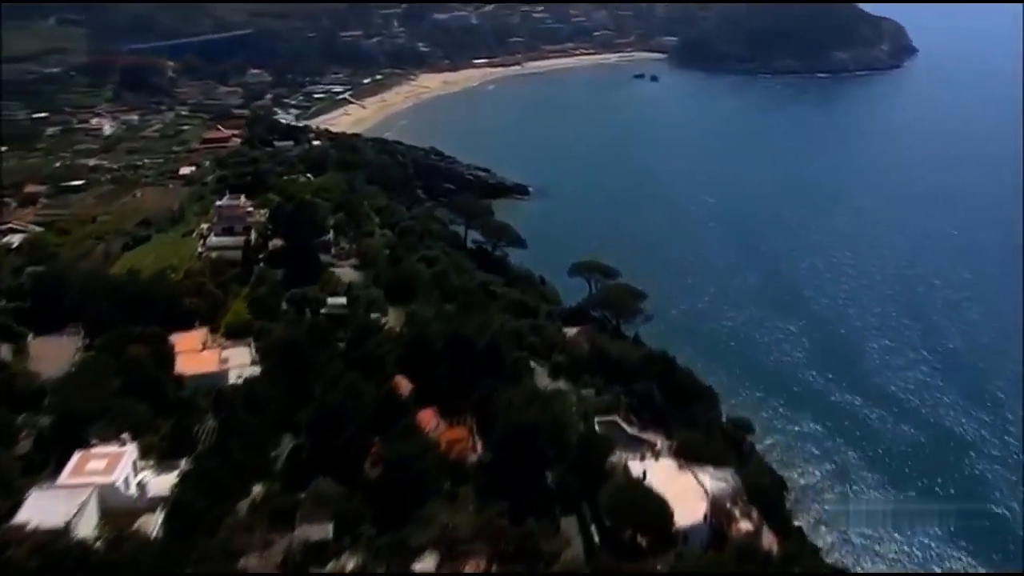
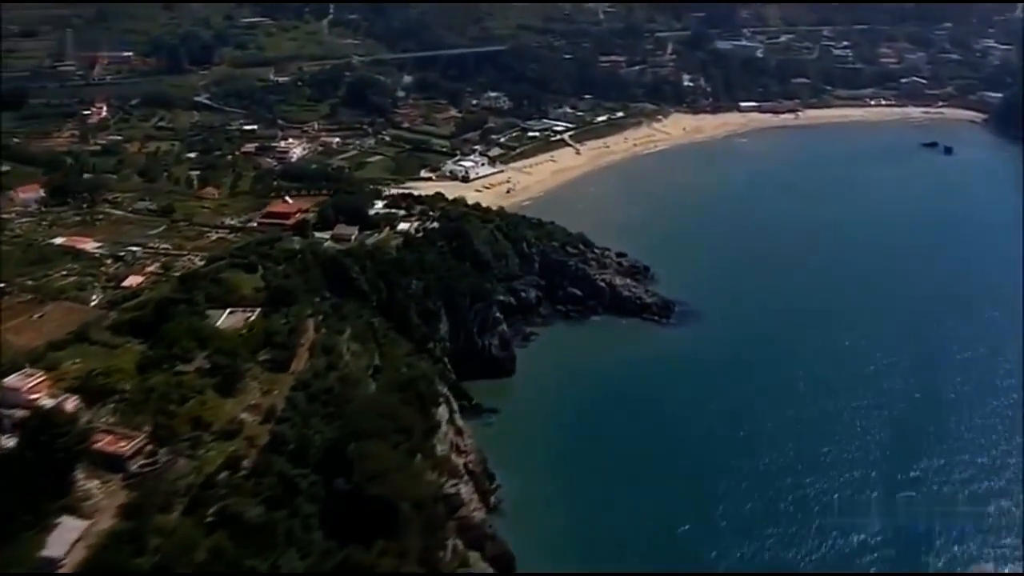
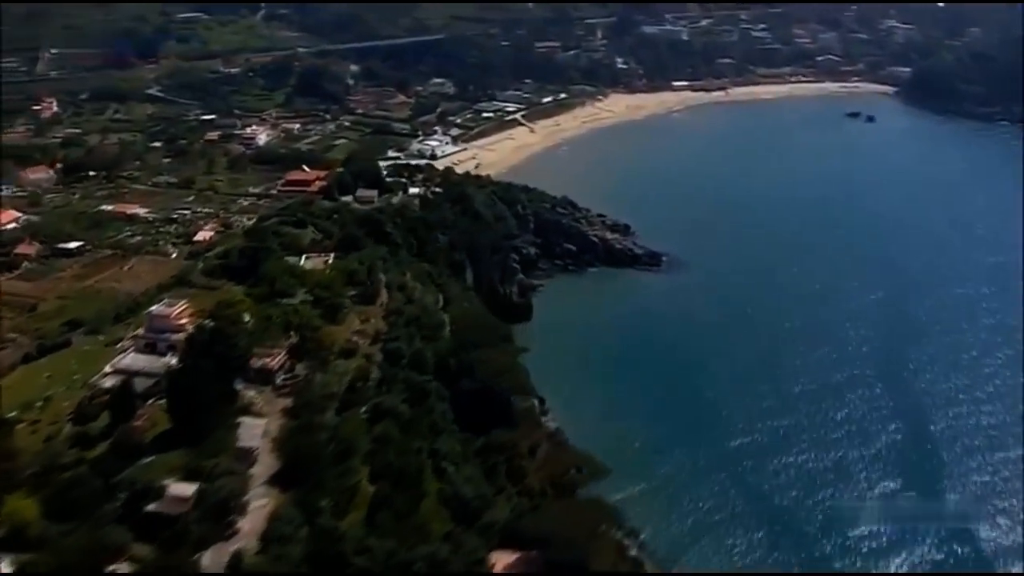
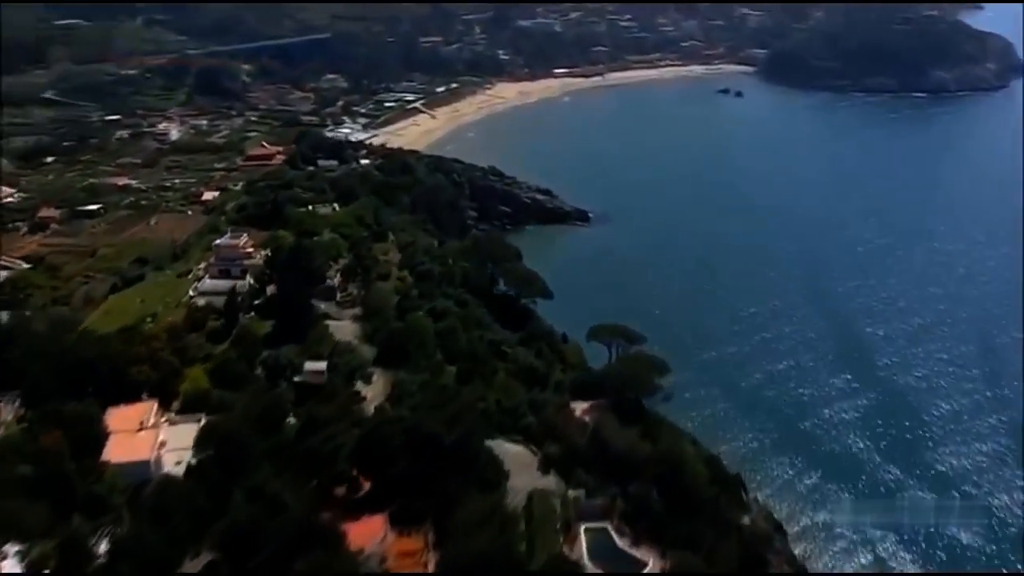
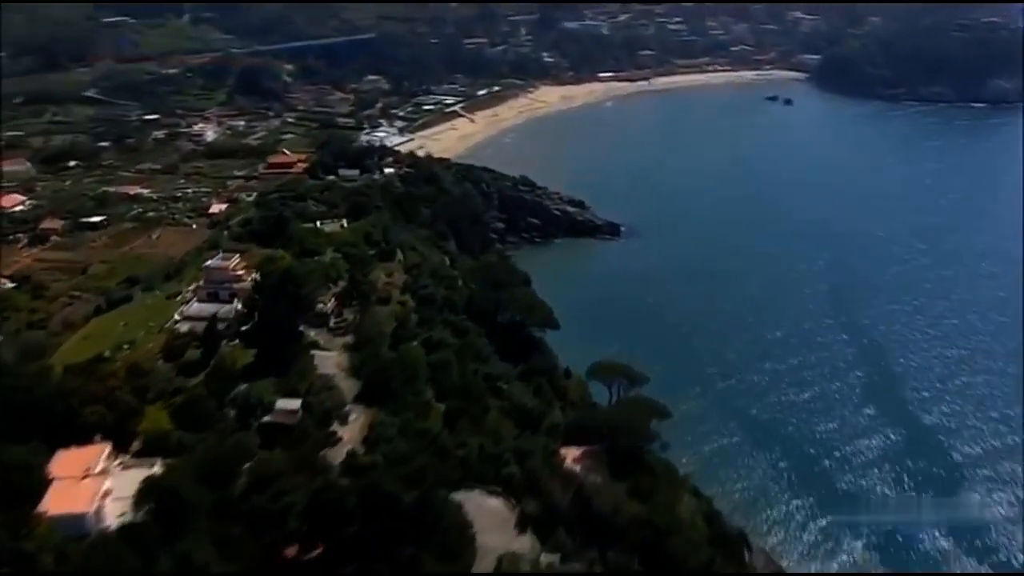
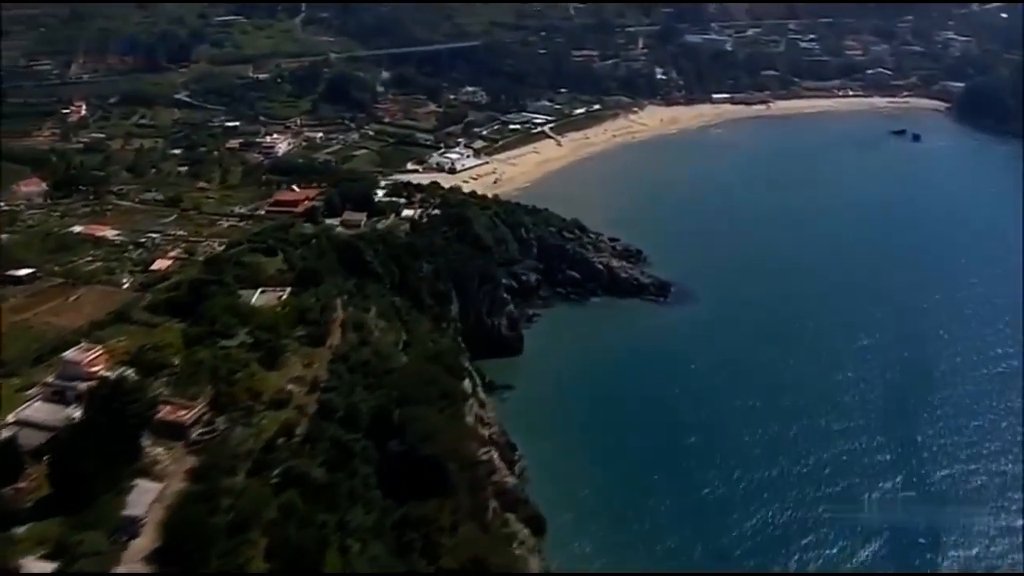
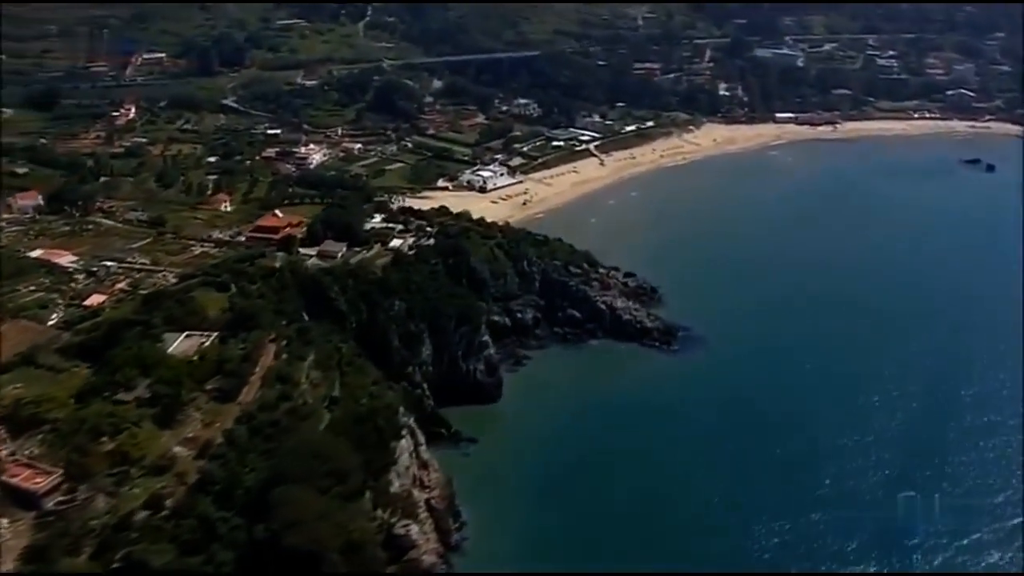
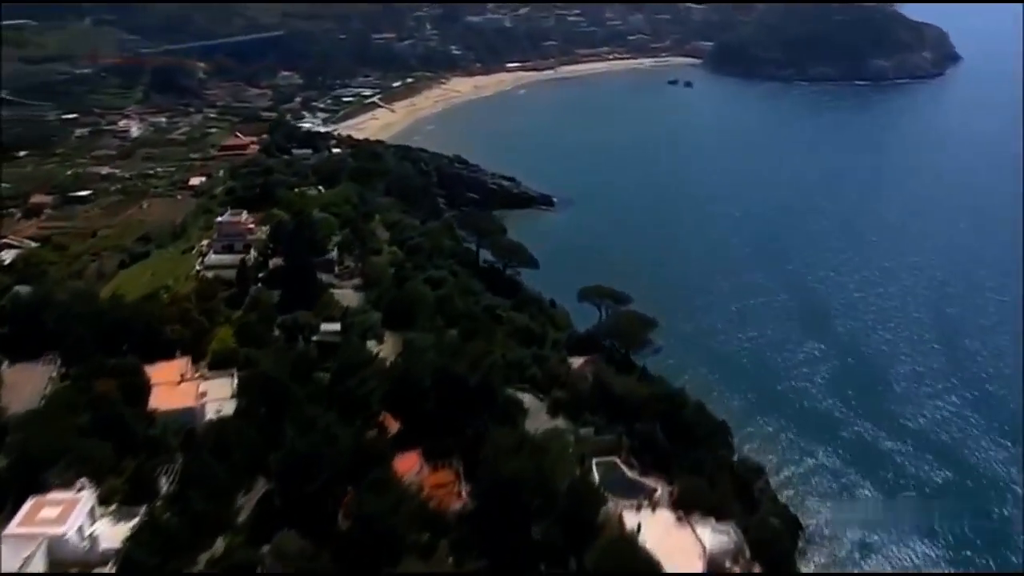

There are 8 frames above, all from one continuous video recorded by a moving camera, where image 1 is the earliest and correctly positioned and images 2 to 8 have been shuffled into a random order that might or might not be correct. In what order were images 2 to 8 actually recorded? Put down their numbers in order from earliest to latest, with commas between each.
8, 4, 5, 3, 6, 2, 7
